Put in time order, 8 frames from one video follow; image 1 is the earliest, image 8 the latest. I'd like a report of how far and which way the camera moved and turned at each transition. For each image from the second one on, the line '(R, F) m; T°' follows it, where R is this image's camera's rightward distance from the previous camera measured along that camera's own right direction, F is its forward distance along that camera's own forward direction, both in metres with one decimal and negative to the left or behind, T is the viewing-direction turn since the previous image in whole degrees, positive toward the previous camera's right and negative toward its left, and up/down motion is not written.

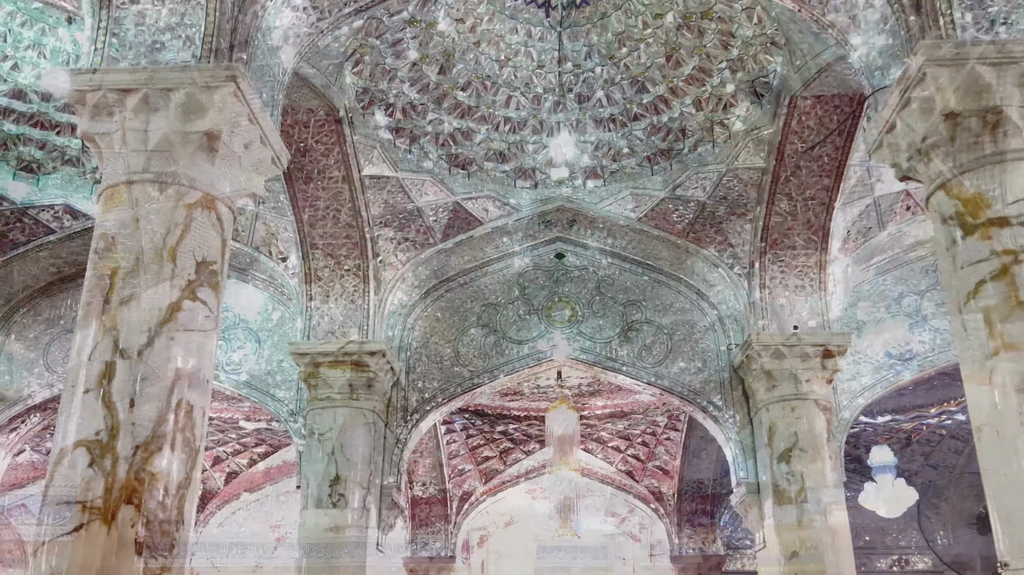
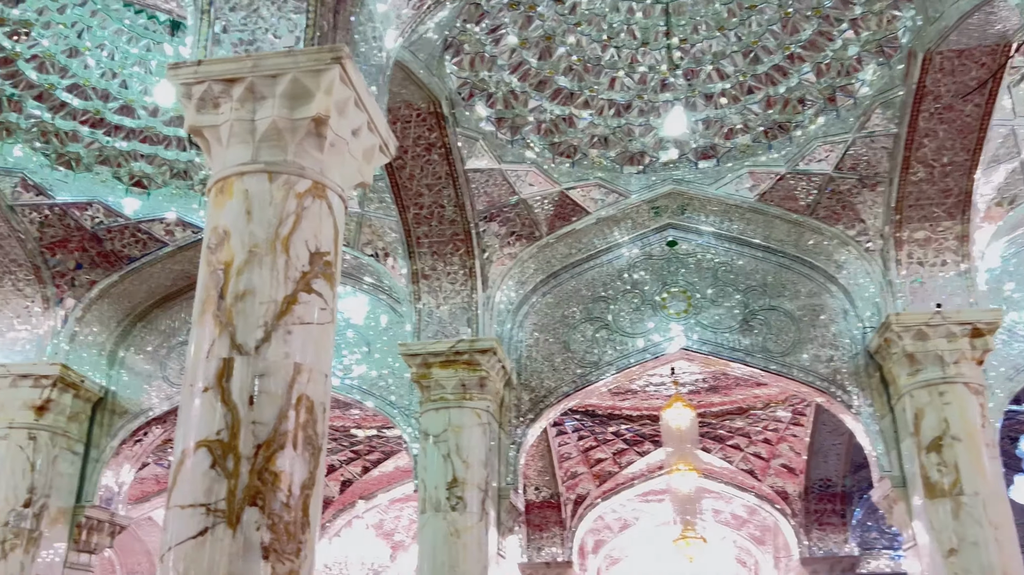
(-0.1, +0.2) m; -6°
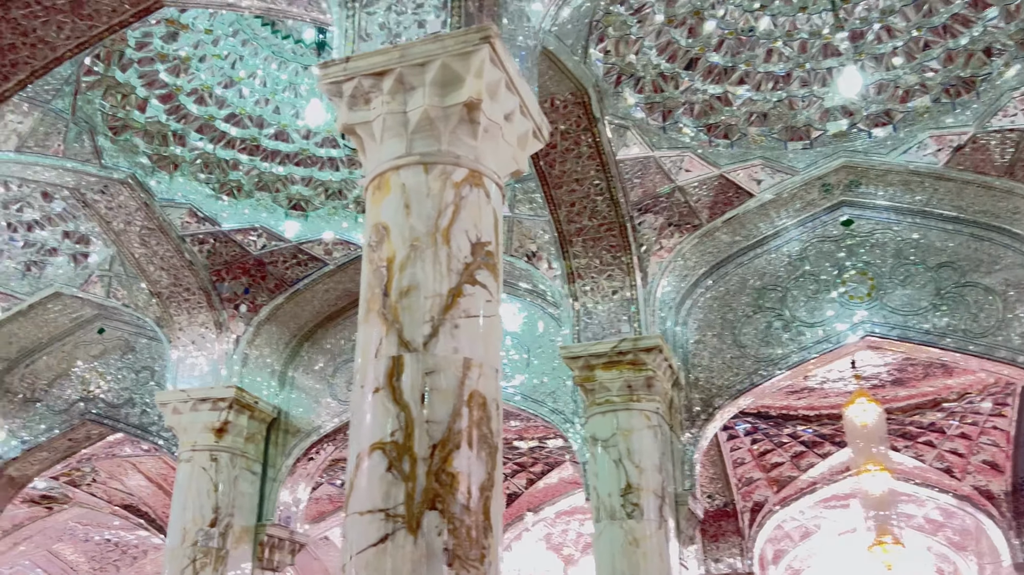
(-0.1, +0.2) m; -9°
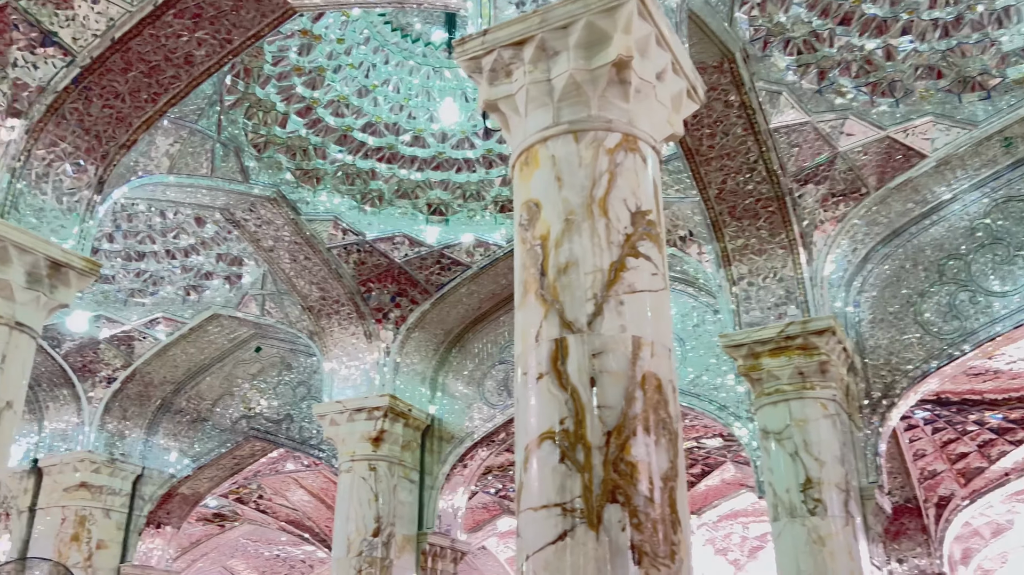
(-0.1, +0.2) m; -9°
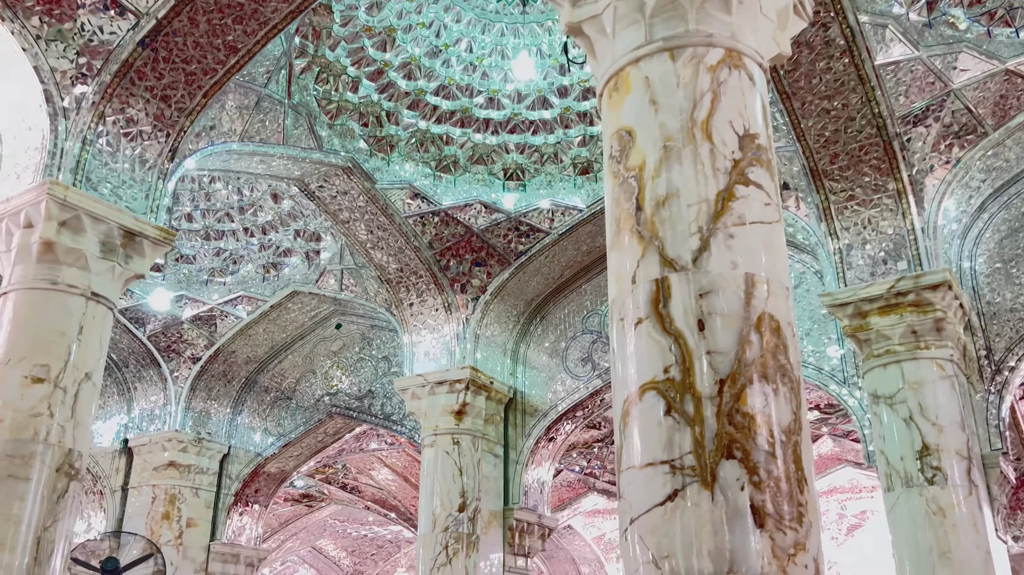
(0.0, +0.2) m; -5°
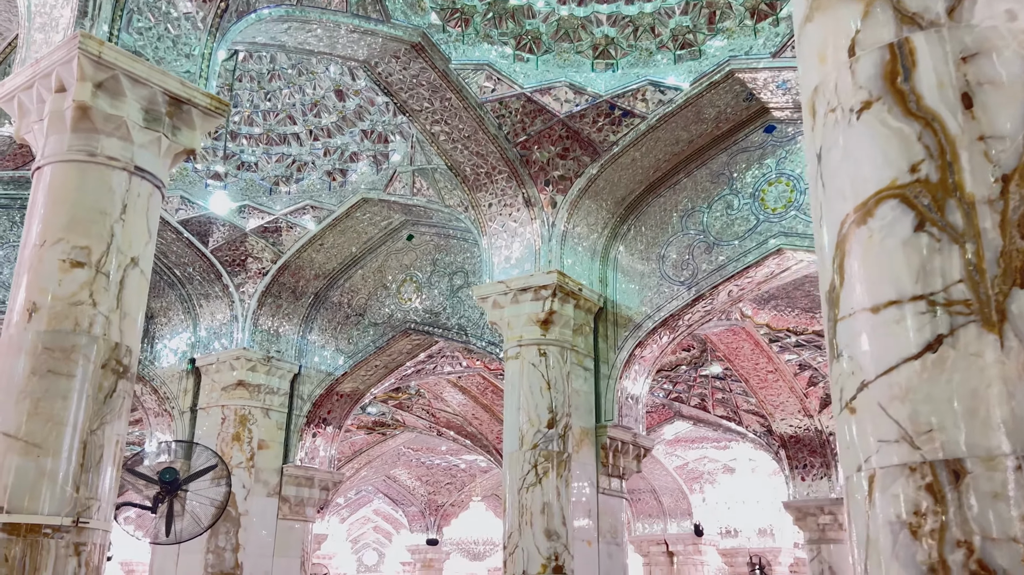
(-0.2, +0.6) m; -4°
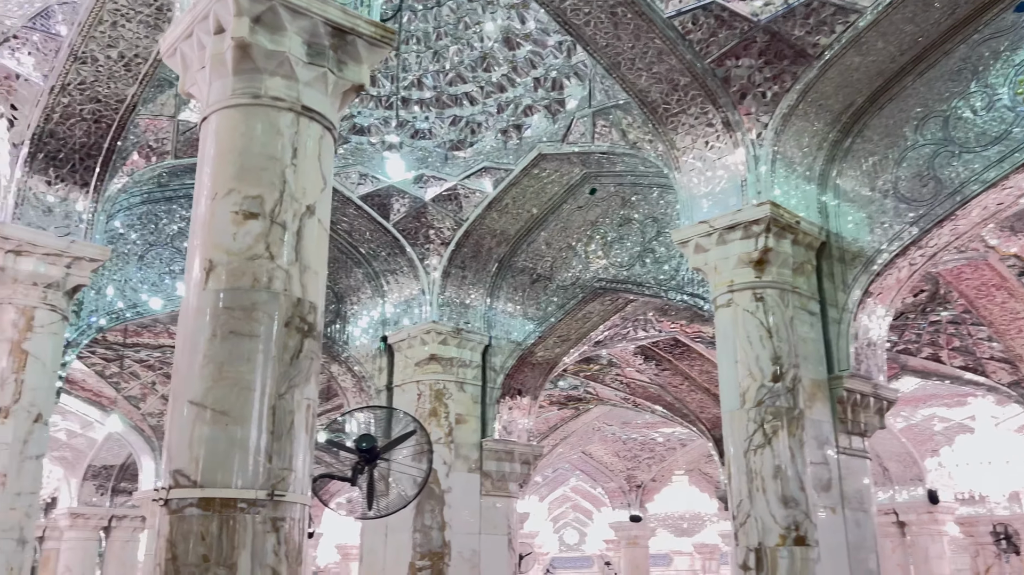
(-0.2, +0.5) m; -11°
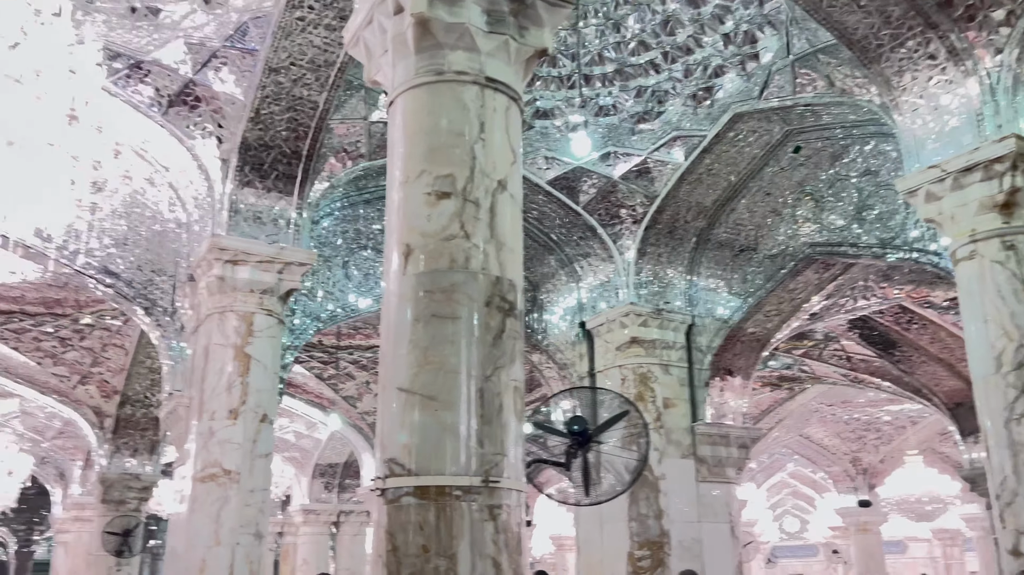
(-0.1, +0.2) m; -12°
